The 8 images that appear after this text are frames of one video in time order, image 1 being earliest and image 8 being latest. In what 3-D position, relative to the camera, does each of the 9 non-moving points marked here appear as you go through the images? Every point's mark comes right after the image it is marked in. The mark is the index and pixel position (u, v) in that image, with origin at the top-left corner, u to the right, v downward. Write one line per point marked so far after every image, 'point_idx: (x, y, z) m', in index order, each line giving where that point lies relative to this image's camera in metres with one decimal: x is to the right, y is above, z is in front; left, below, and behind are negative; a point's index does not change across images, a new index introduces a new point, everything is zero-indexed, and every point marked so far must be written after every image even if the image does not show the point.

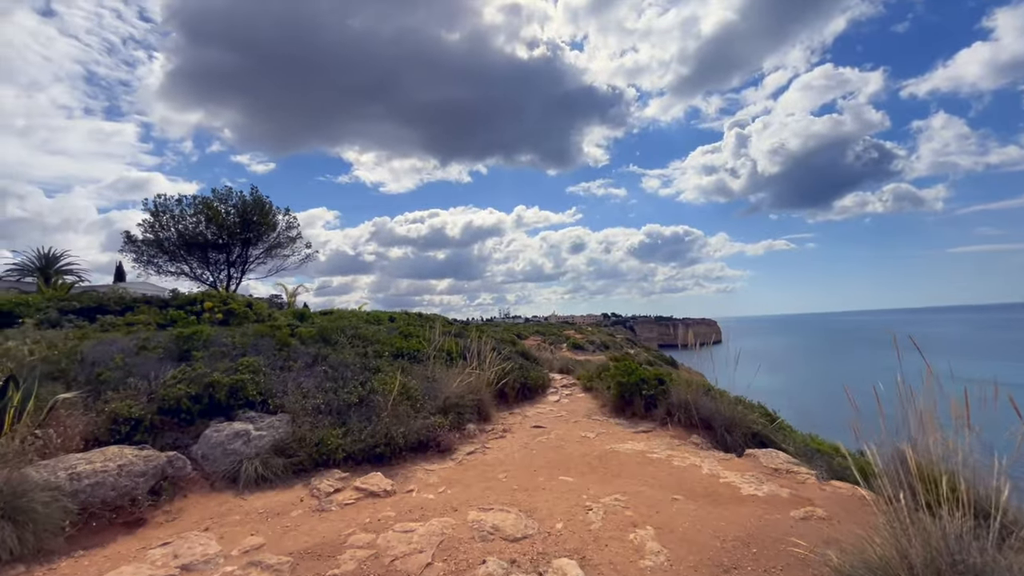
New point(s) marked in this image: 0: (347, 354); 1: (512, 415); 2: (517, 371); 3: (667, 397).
0: (-2.9, -1.2, +8.6) m
1: (0.0, -2.3, +9.1) m
2: (+0.1, -1.8, +10.7) m
3: (+2.5, -1.8, +8.0) m
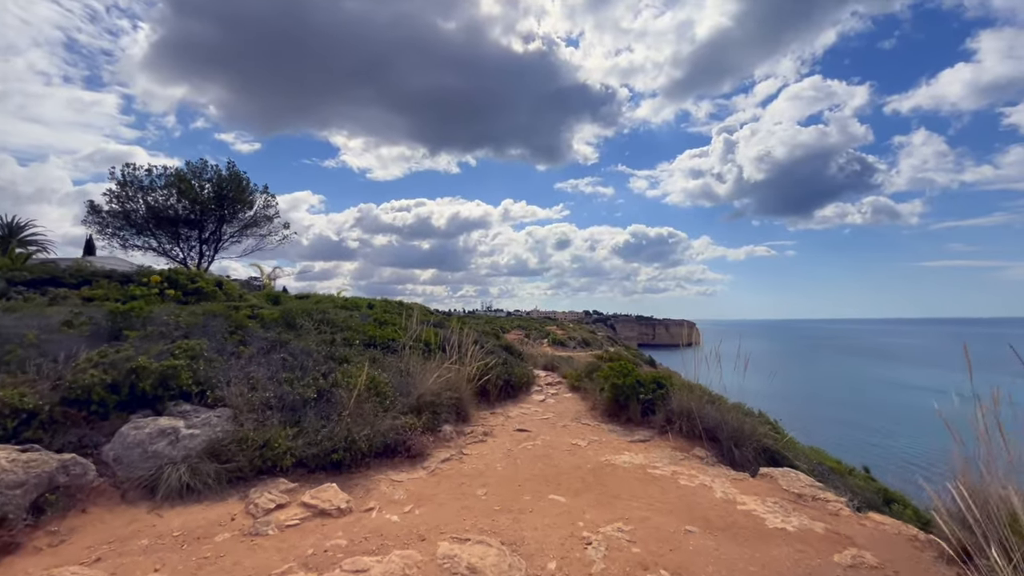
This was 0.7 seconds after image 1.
0: (-3.2, -0.8, +7.6) m
1: (-0.3, -2.1, +8.2) m
2: (-0.3, -1.6, +9.9) m
3: (+2.3, -1.7, +7.2) m
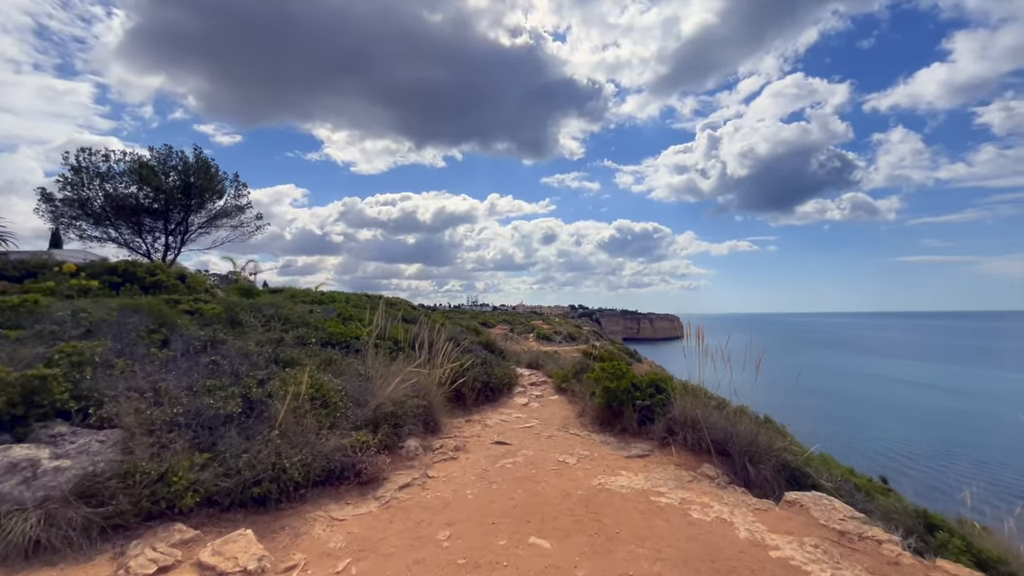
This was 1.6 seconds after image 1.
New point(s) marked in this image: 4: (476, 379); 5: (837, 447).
0: (-3.5, -0.7, +6.5) m
1: (-0.6, -2.0, +7.2) m
2: (-0.6, -1.4, +8.9) m
3: (+2.0, -1.6, +6.3) m
4: (-0.6, -1.6, +8.5) m
5: (+8.7, -4.1, +13.0) m
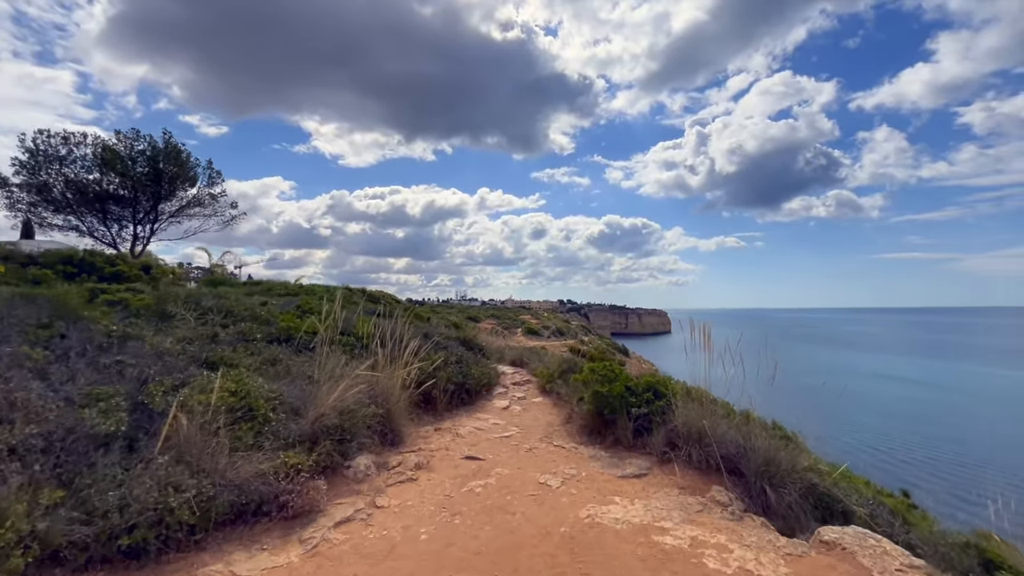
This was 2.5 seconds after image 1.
0: (-3.7, -0.6, +5.5) m
1: (-0.9, -1.8, +6.2) m
2: (-1.0, -1.3, +7.9) m
3: (+1.7, -1.4, +5.3) m
4: (-1.0, -1.4, +7.5) m
5: (+8.3, -3.9, +12.2) m
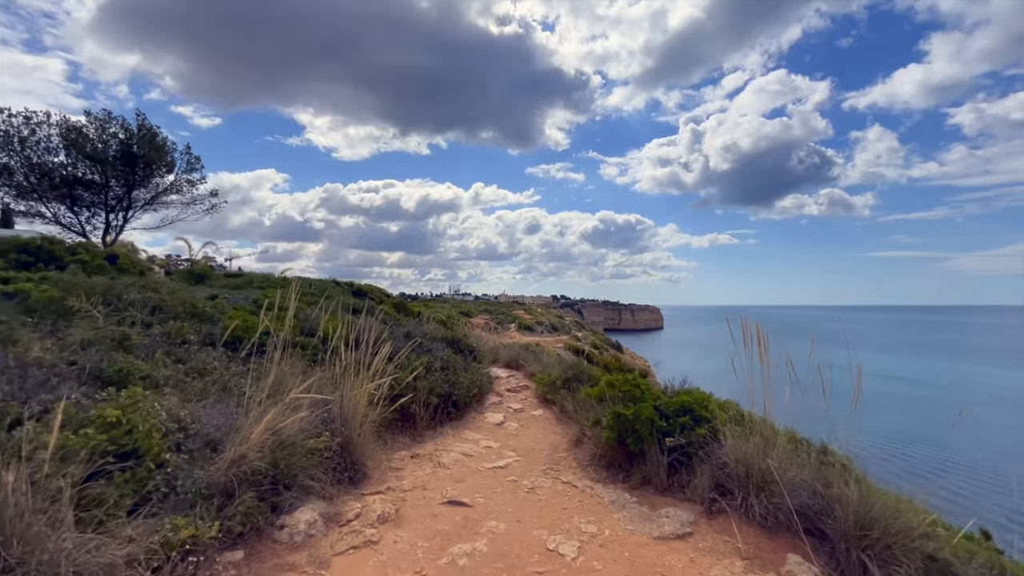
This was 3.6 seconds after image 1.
0: (-3.8, -0.5, +4.1) m
1: (-1.0, -1.8, +4.9) m
2: (-1.0, -1.2, +6.6) m
3: (+1.7, -1.4, +4.1) m
4: (-1.0, -1.3, +6.2) m
5: (+8.1, -3.9, +11.1) m
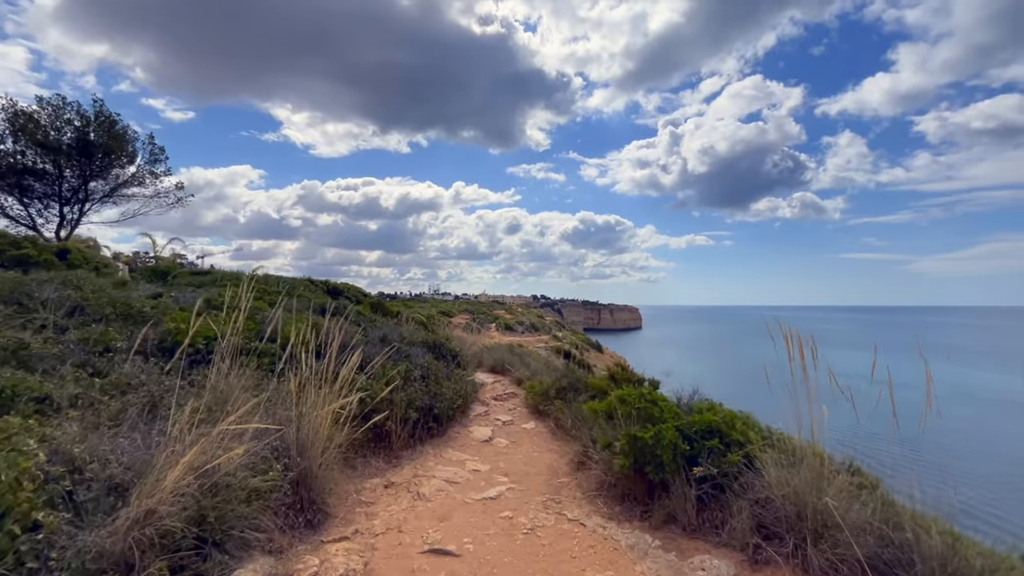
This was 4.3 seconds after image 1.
0: (-3.8, -0.4, +3.2) m
1: (-1.0, -1.7, +4.1) m
2: (-1.1, -1.2, +5.8) m
3: (+1.6, -1.4, +3.4) m
4: (-1.1, -1.3, +5.4) m
5: (+7.8, -3.9, +10.6) m
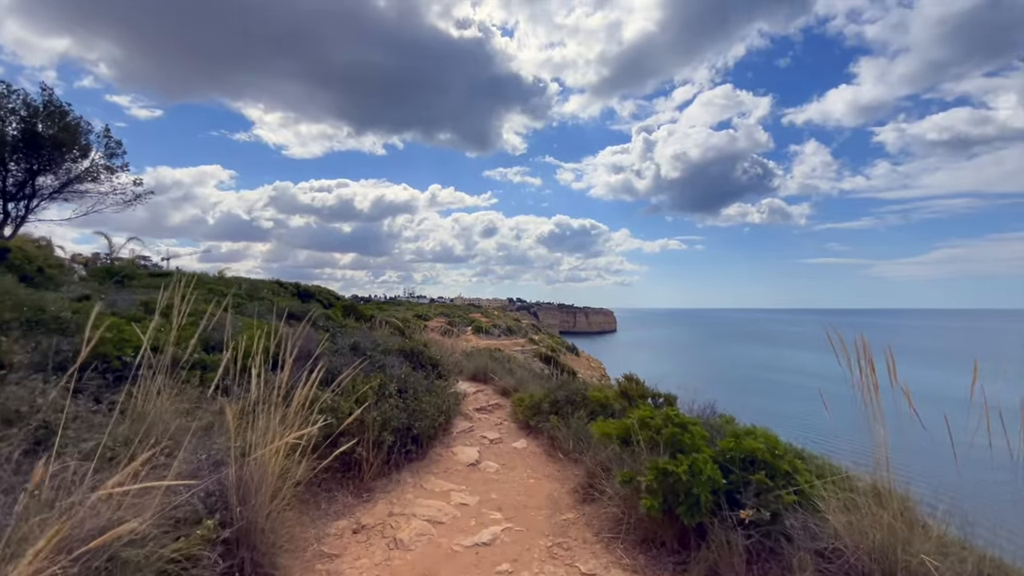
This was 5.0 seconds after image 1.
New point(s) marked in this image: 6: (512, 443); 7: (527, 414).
0: (-3.7, -0.4, +2.3) m
1: (-1.0, -1.7, +3.3) m
2: (-1.2, -1.2, +5.0) m
3: (+1.7, -1.4, +2.7) m
4: (-1.2, -1.3, +4.7) m
5: (+7.5, -3.9, +10.3) m
6: (0.0, -1.8, +5.7) m
7: (+0.2, -1.6, +6.2) m
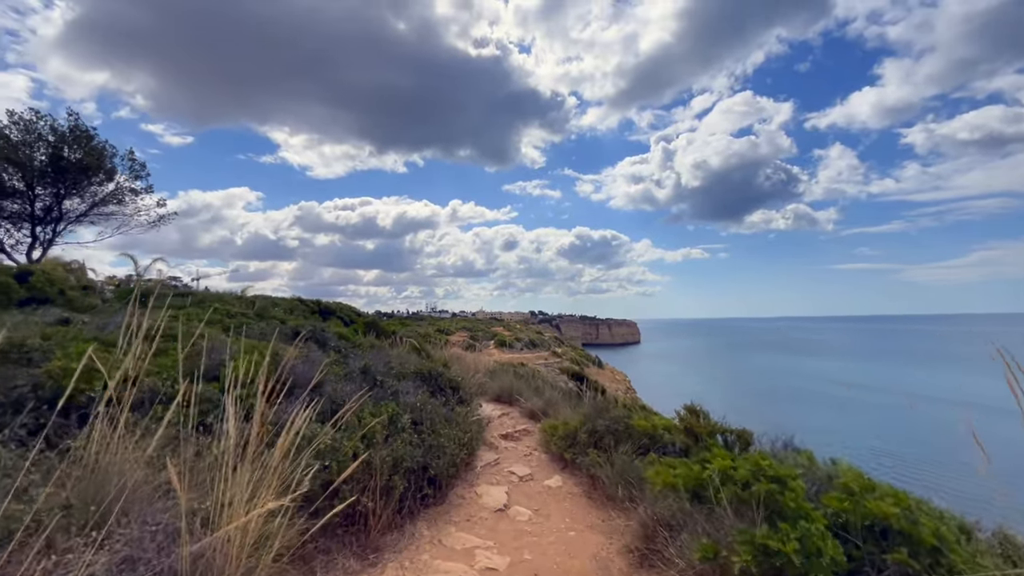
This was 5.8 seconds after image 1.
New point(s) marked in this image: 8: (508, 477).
0: (-3.6, -0.5, +1.7) m
1: (-0.8, -1.8, +2.6) m
2: (-0.9, -1.3, +4.3) m
3: (+1.8, -1.4, +1.9) m
4: (-0.9, -1.4, +3.9) m
5: (+8.0, -4.0, +9.1) m
6: (+0.4, -1.9, +4.9) m
7: (+0.6, -1.7, +5.4) m
8: (-0.1, -2.0, +5.0) m
